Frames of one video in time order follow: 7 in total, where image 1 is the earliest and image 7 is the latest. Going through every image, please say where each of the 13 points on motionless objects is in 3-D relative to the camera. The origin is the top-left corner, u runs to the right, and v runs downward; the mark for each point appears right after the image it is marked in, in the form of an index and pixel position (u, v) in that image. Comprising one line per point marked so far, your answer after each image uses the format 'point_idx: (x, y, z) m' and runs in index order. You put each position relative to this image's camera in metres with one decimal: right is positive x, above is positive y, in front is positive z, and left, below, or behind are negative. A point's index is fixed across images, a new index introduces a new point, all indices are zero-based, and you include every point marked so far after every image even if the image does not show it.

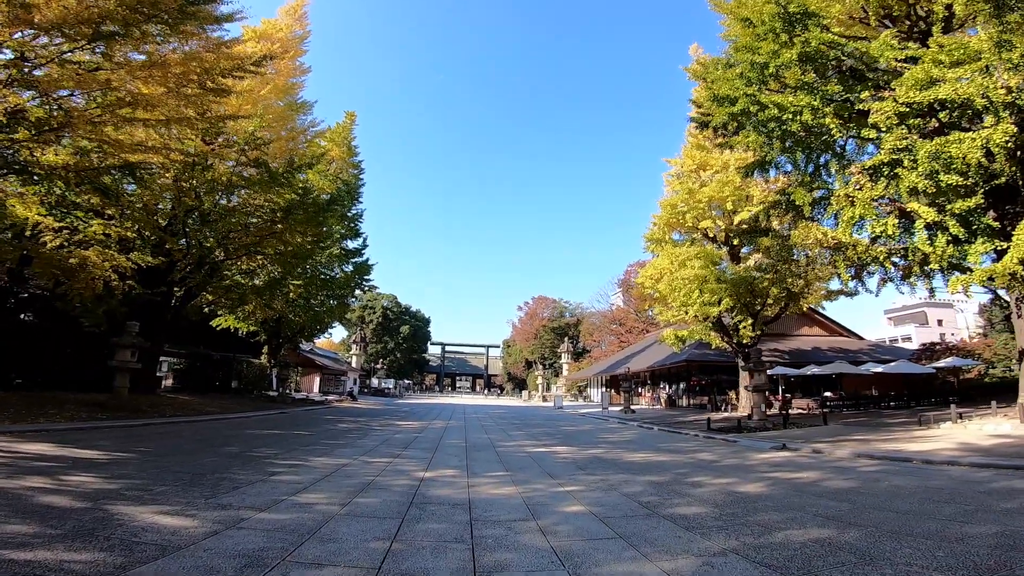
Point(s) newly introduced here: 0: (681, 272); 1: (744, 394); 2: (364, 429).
0: (+5.8, +0.5, +18.6) m
1: (+8.4, -3.8, +19.7) m
2: (-3.3, -3.2, +12.3) m
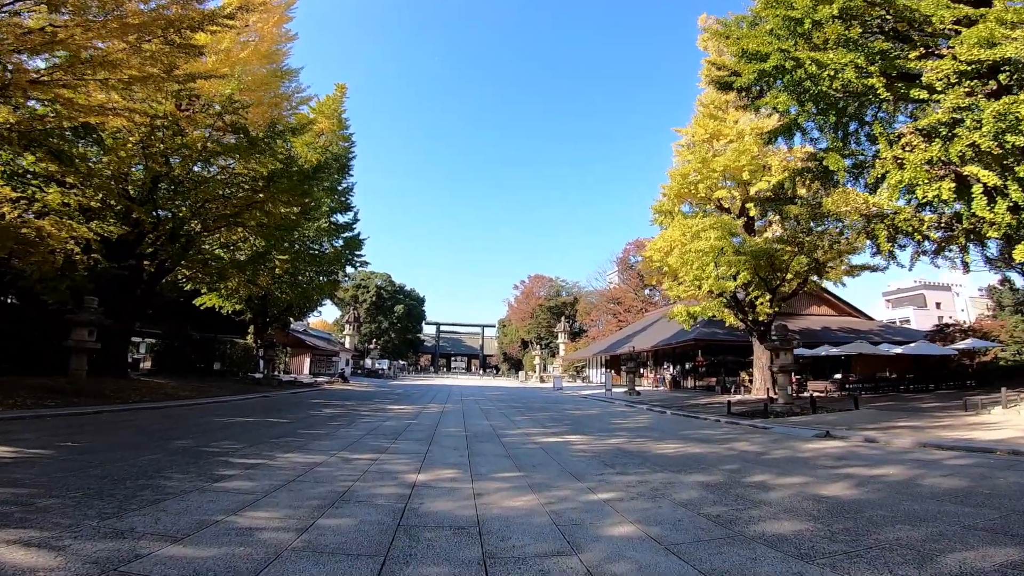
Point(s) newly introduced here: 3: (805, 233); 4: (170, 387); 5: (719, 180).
0: (+5.8, +1.3, +17.2) m
1: (+8.4, -2.9, +18.5) m
2: (-3.2, -2.6, +11.0) m
3: (+8.2, +1.5, +15.3) m
4: (-10.3, -3.0, +16.3) m
5: (+7.6, +3.8, +19.7) m
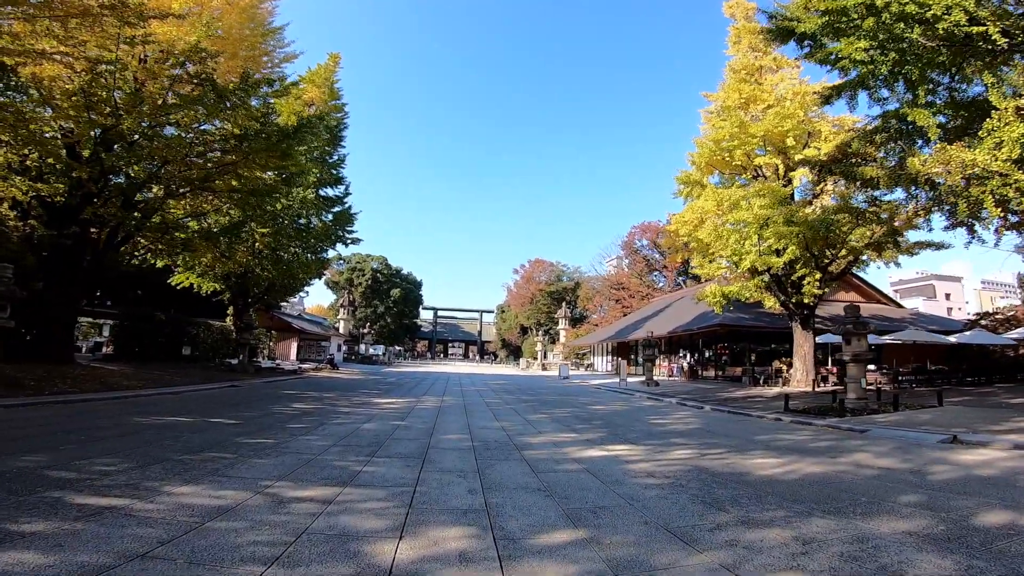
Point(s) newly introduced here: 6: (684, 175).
0: (+6.1, +2.0, +14.9) m
1: (+8.6, -2.3, +16.3) m
2: (-3.0, -2.0, +8.7) m
3: (+8.5, +2.0, +13.0) m
4: (-10.0, -2.2, +14.0) m
5: (+7.8, +4.5, +17.3) m
6: (+6.3, +4.0, +19.7) m
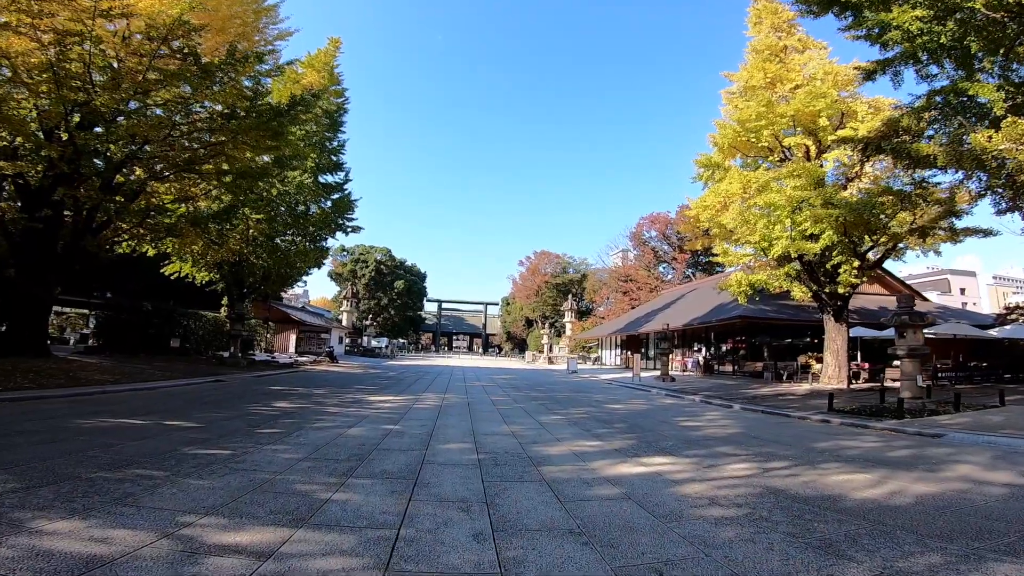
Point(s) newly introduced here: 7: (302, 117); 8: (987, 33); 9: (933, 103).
0: (+6.3, +2.3, +13.7) m
1: (+8.8, -2.0, +15.1) m
2: (-2.8, -1.7, +7.6) m
3: (+8.7, +2.3, +11.7) m
4: (-9.8, -1.9, +12.9) m
5: (+8.1, +4.8, +16.0) m
6: (+6.5, +4.3, +18.4) m
7: (-7.4, +6.0, +19.0) m
8: (+8.2, +4.7, +9.4) m
9: (+8.4, +3.9, +10.9) m
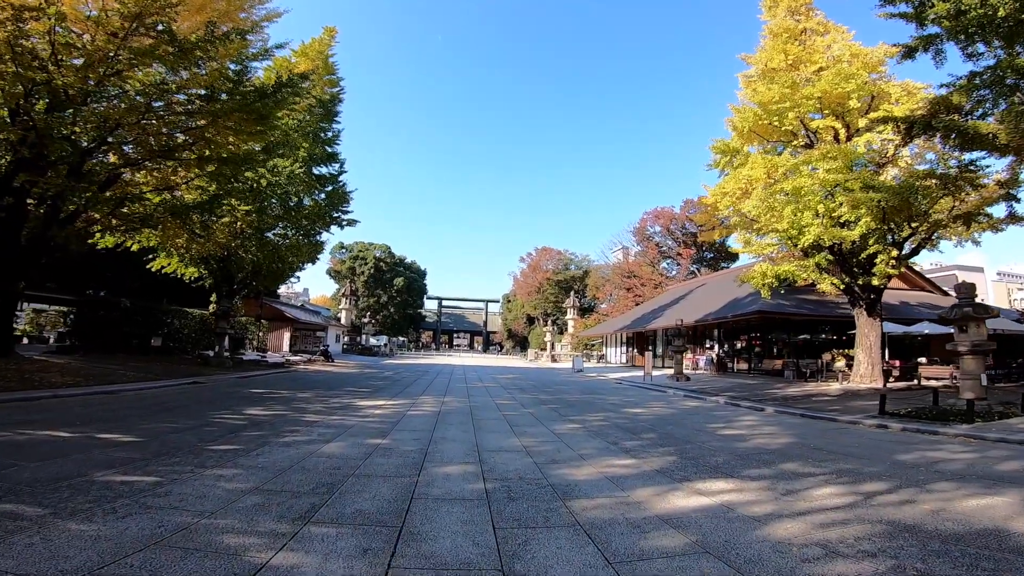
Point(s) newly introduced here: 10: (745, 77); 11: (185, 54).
0: (+6.4, +2.5, +12.5) m
1: (+8.9, -1.7, +13.9) m
2: (-2.7, -1.6, +6.4) m
3: (+8.8, +2.5, +10.6) m
4: (-9.7, -1.8, +11.8) m
5: (+8.2, +5.0, +14.8) m
6: (+6.7, +4.6, +17.2) m
7: (-7.3, +6.2, +17.9) m
8: (+8.3, +4.9, +8.2) m
9: (+8.5, +4.1, +9.7) m
10: (+8.1, +7.5, +18.9) m
11: (-8.0, +5.9, +13.1) m
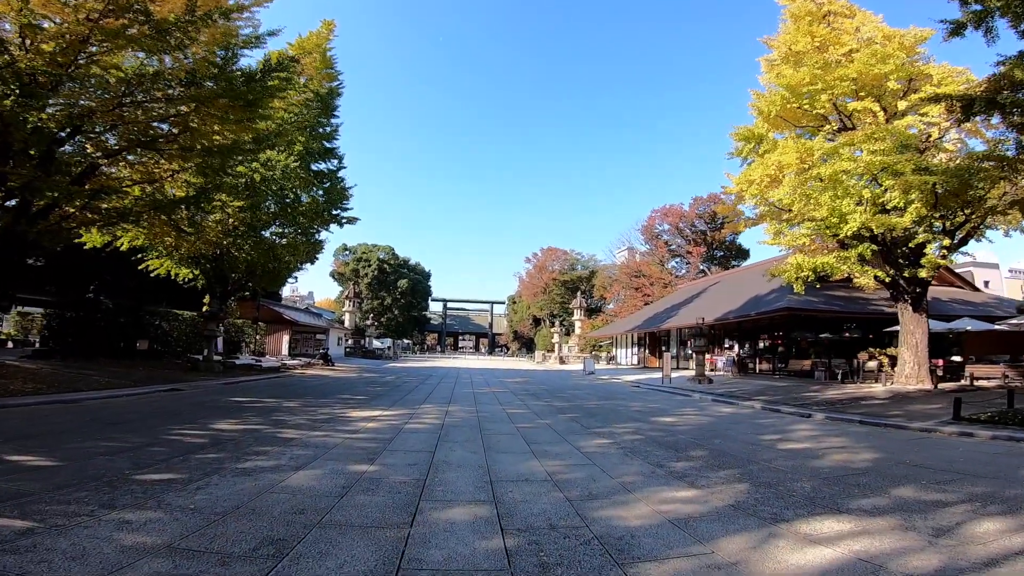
0: (+6.6, +2.6, +11.3) m
1: (+9.2, -1.6, +12.7) m
2: (-2.5, -1.5, +5.3) m
3: (+9.0, +2.7, +9.4) m
4: (-9.5, -1.7, +10.7) m
5: (+8.4, +5.2, +13.6) m
6: (+6.9, +4.7, +16.0) m
7: (-7.1, +6.2, +16.8) m
8: (+8.5, +5.1, +7.0) m
9: (+8.7, +4.3, +8.5) m
10: (+8.3, +7.6, +17.7) m
11: (-7.8, +5.9, +12.0) m
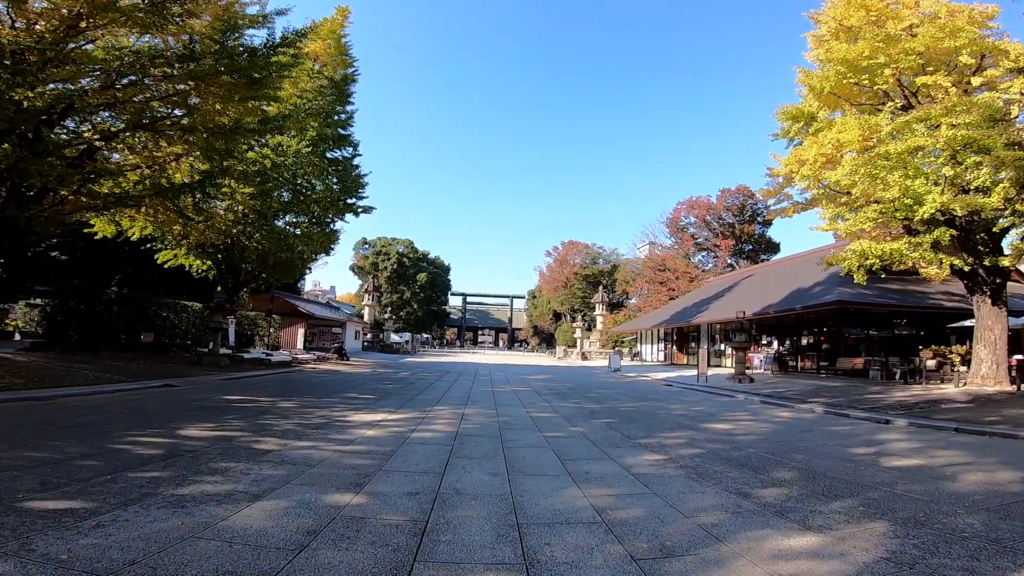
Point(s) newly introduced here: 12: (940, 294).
0: (+7.1, +2.9, +9.9) m
1: (+9.7, -1.3, +11.2) m
2: (-2.3, -1.3, +4.3) m
3: (+9.4, +2.9, +7.9) m
4: (-9.0, -1.5, +9.9) m
5: (+8.9, +5.4, +12.1) m
6: (+7.5, +5.0, +14.6) m
7: (-6.4, +6.5, +15.9) m
8: (+8.8, +5.3, +5.5) m
9: (+9.0, +4.5, +7.0) m
10: (+9.0, +7.9, +16.2) m
11: (-7.3, +6.1, +11.1) m
12: (+13.2, -0.2, +16.8) m
